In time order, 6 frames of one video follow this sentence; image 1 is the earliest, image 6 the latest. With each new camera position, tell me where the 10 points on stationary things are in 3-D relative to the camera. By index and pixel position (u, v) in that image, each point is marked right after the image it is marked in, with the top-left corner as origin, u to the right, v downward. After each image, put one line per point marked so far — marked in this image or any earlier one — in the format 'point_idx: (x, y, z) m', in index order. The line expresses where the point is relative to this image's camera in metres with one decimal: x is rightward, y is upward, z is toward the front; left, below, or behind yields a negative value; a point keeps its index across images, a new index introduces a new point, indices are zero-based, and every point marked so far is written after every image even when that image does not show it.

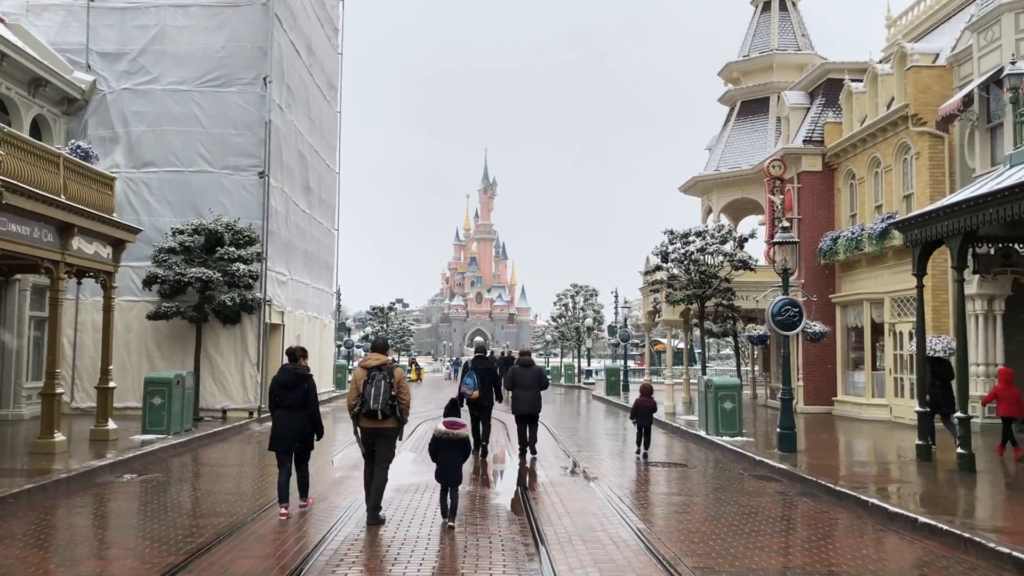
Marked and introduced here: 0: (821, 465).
0: (+4.7, -2.7, +13.4) m
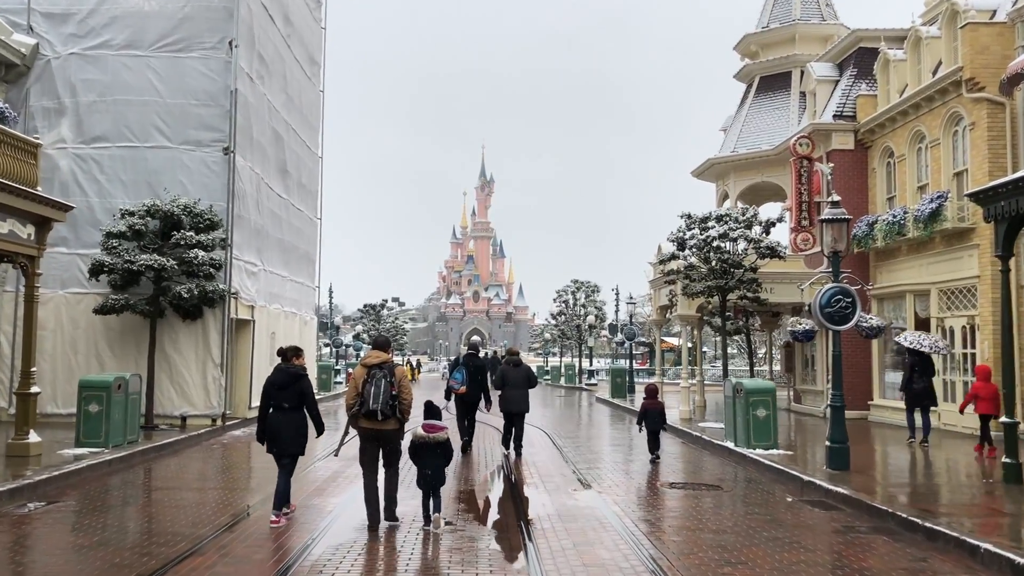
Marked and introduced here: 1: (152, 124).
0: (+4.6, -2.5, +11.1) m
1: (-7.4, +3.4, +18.3) m
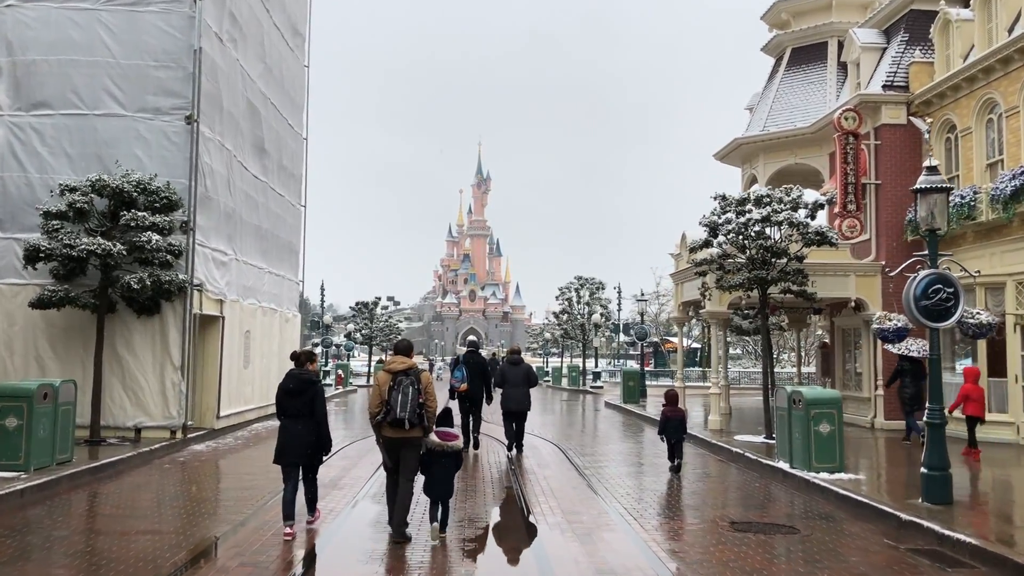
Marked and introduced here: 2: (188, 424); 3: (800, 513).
0: (+4.8, -2.3, +8.6) m
1: (-7.2, +3.5, +15.7) m
2: (-5.8, -2.4, +15.9) m
3: (+3.3, -2.6, +10.2) m
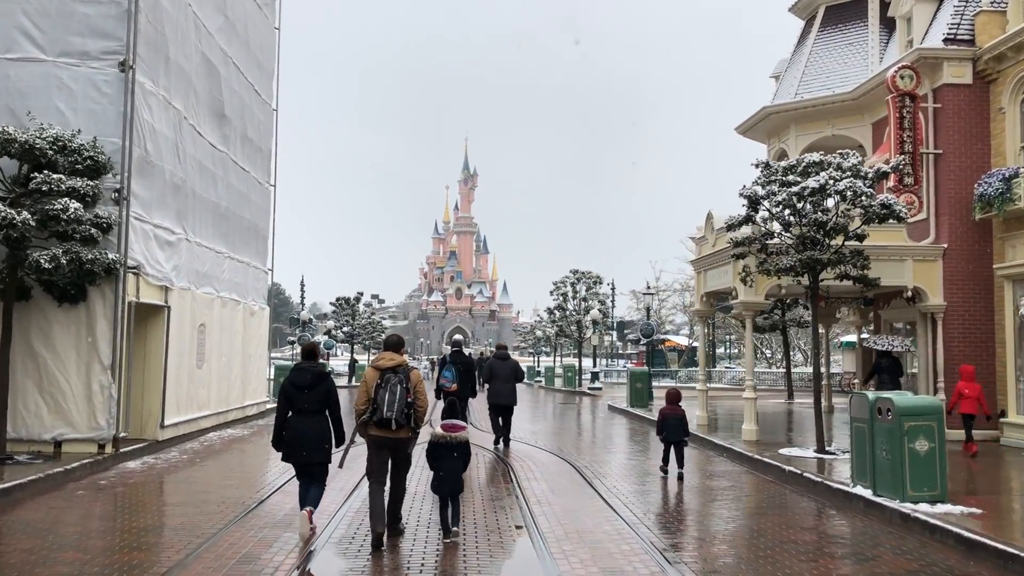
0: (+5.0, -2.1, +6.0) m
1: (-7.2, +3.8, +12.9) m
2: (-5.8, -2.2, +13.1) m
3: (+3.4, -2.3, +7.5) m
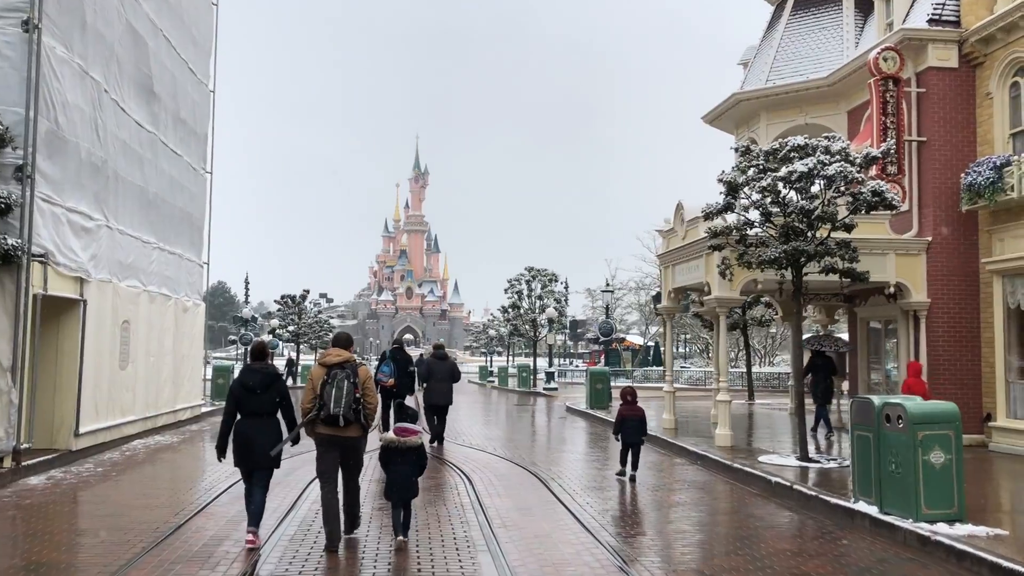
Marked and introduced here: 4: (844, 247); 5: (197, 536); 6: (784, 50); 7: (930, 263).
0: (+4.8, -2.0, +5.0) m
1: (-7.7, +3.9, +11.2) m
2: (-6.3, -2.1, +11.5) m
3: (+3.2, -2.3, +6.4) m
4: (+4.6, +0.6, +12.3) m
5: (-2.9, -2.3, +8.2) m
6: (+5.7, +5.0, +18.7) m
7: (+6.8, +0.4, +14.5) m
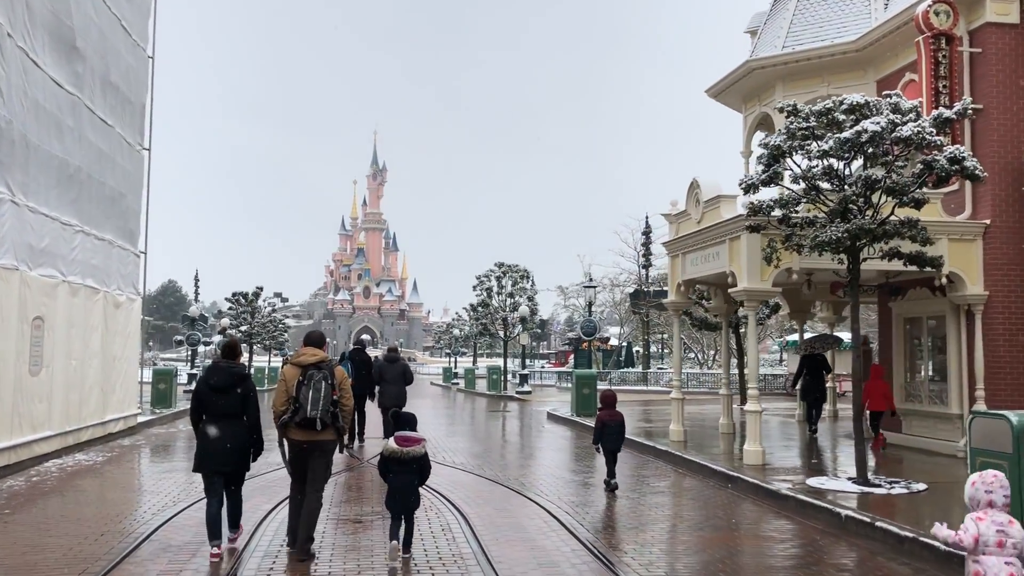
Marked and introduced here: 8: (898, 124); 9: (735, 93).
0: (+5.1, -1.9, +2.9) m
1: (-7.6, +4.1, +8.6) m
2: (-6.3, -1.9, +8.9) m
3: (+3.4, -2.1, +4.3) m
4: (+4.6, +0.7, +10.2) m
5: (-2.7, -2.2, +5.8) m
6: (+5.4, +5.1, +16.6) m
7: (+6.7, +0.5, +12.6) m
8: (+4.3, +1.8, +9.9) m
9: (+4.4, +3.9, +17.5) m
